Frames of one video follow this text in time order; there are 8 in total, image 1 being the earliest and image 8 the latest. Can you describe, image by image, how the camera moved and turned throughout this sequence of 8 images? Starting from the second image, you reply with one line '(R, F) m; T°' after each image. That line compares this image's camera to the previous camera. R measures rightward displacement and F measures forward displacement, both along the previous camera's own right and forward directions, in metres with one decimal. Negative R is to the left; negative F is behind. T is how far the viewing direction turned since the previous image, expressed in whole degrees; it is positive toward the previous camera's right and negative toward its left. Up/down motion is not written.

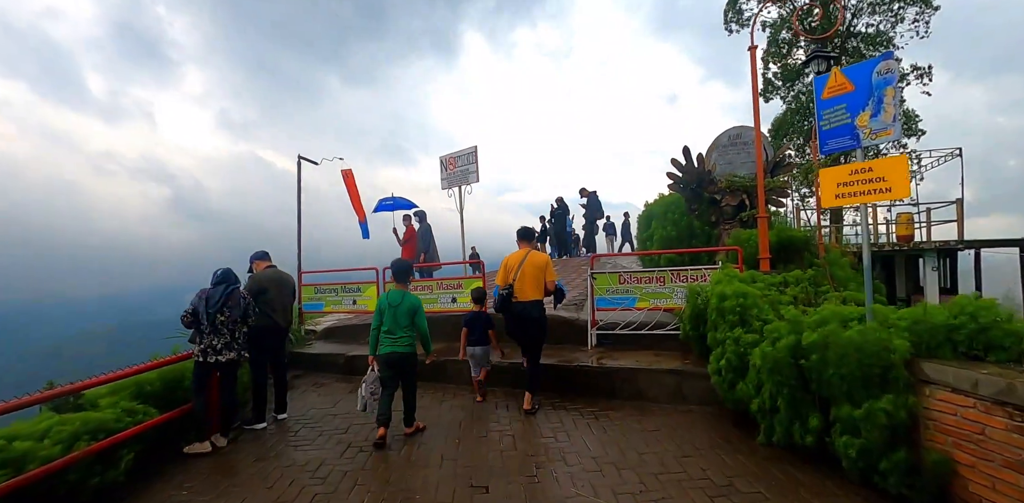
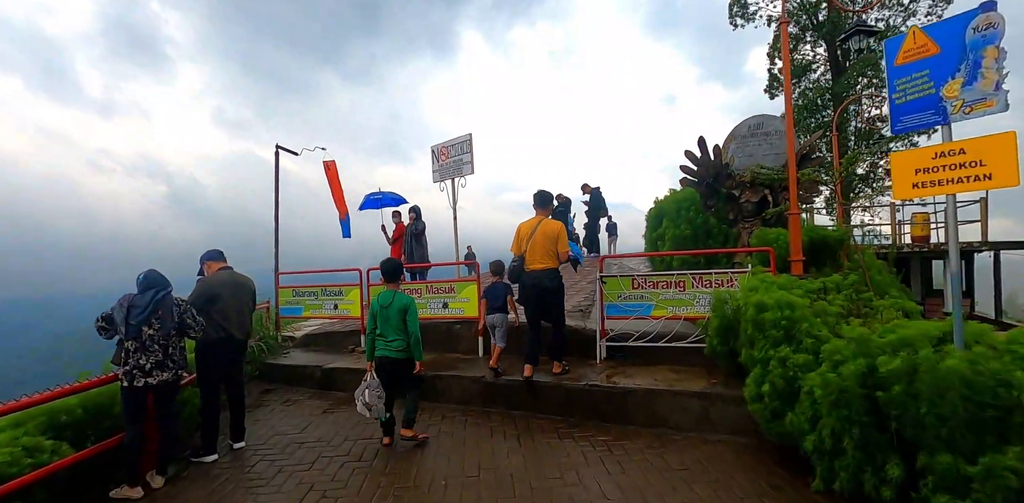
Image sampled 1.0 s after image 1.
(0.0, +0.7) m; 0°
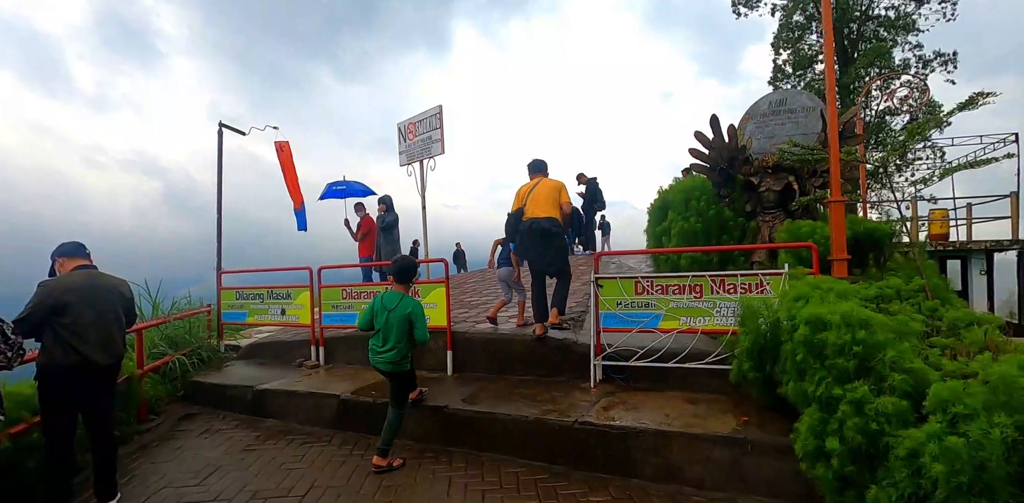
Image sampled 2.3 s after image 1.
(+0.2, +1.1) m; 0°
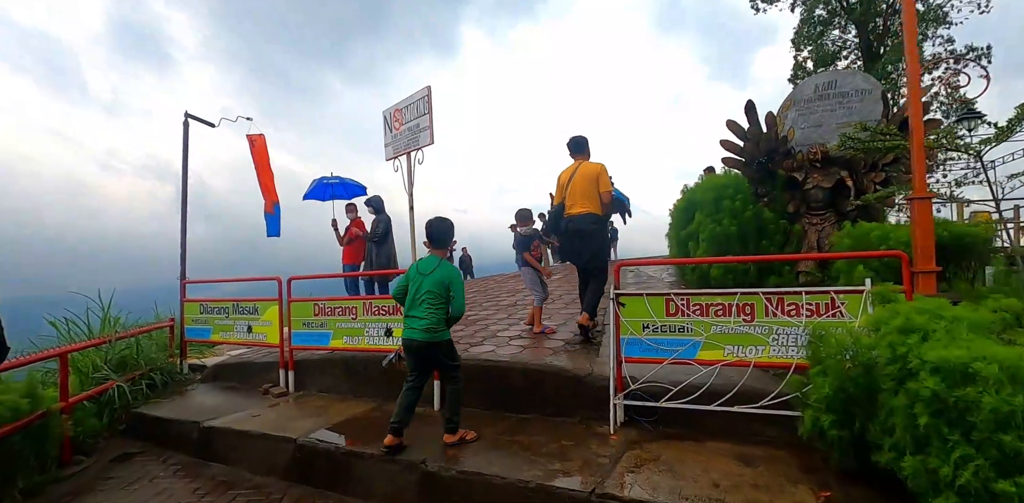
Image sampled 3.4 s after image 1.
(+0.1, +0.9) m; -1°
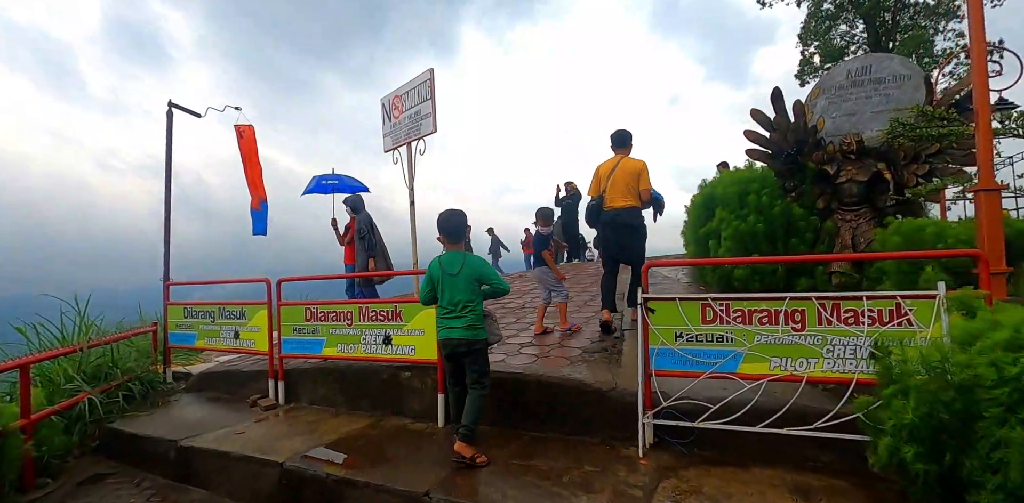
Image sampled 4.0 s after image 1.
(-0.1, +0.4) m; 0°
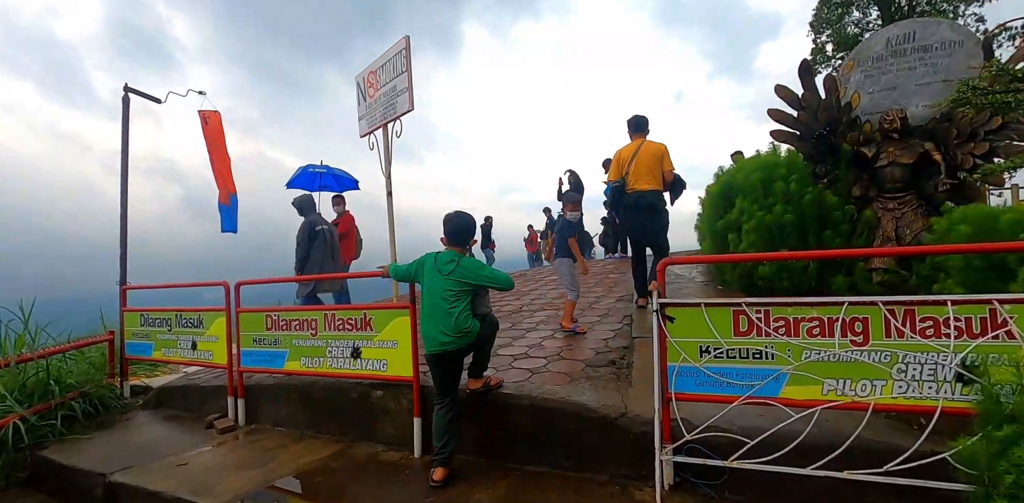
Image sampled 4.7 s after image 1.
(+0.1, +0.6) m; -1°
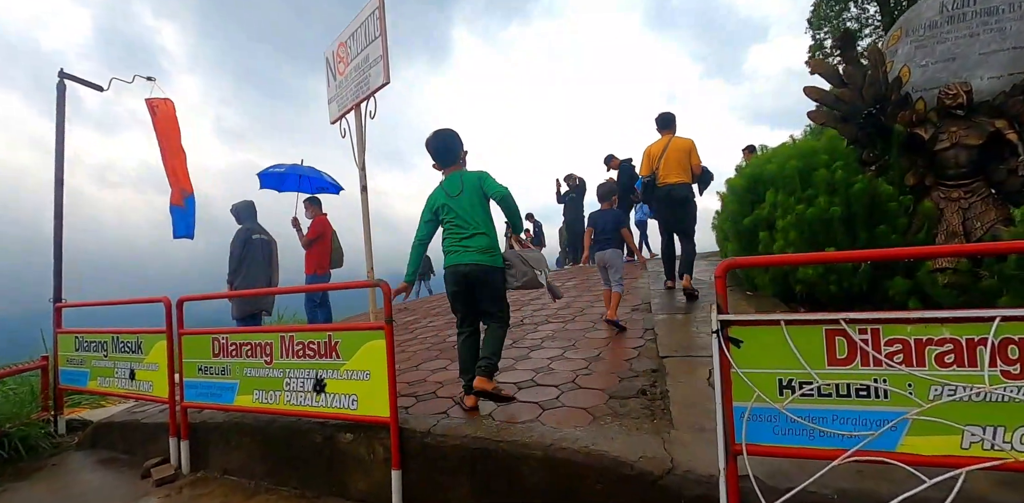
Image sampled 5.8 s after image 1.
(0.0, +0.7) m; +1°
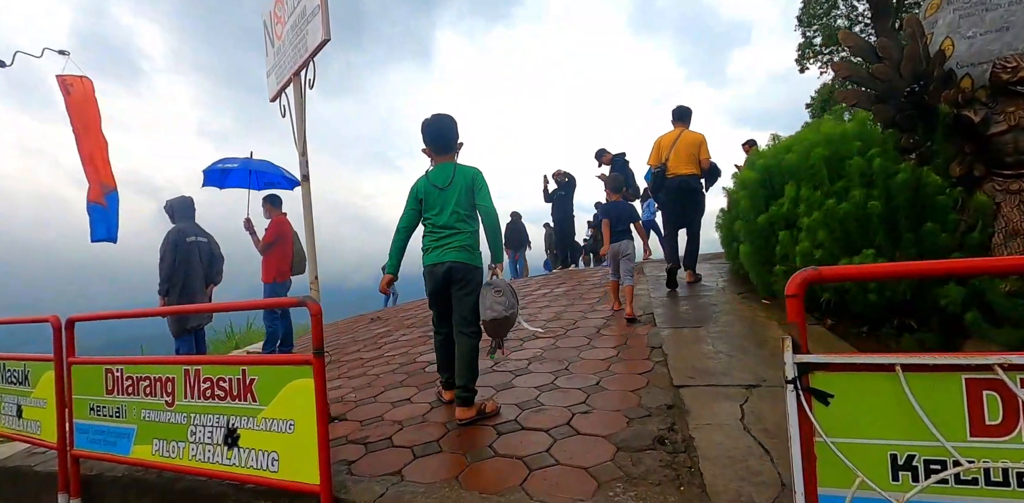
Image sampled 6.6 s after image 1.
(+0.1, +0.6) m; +1°
